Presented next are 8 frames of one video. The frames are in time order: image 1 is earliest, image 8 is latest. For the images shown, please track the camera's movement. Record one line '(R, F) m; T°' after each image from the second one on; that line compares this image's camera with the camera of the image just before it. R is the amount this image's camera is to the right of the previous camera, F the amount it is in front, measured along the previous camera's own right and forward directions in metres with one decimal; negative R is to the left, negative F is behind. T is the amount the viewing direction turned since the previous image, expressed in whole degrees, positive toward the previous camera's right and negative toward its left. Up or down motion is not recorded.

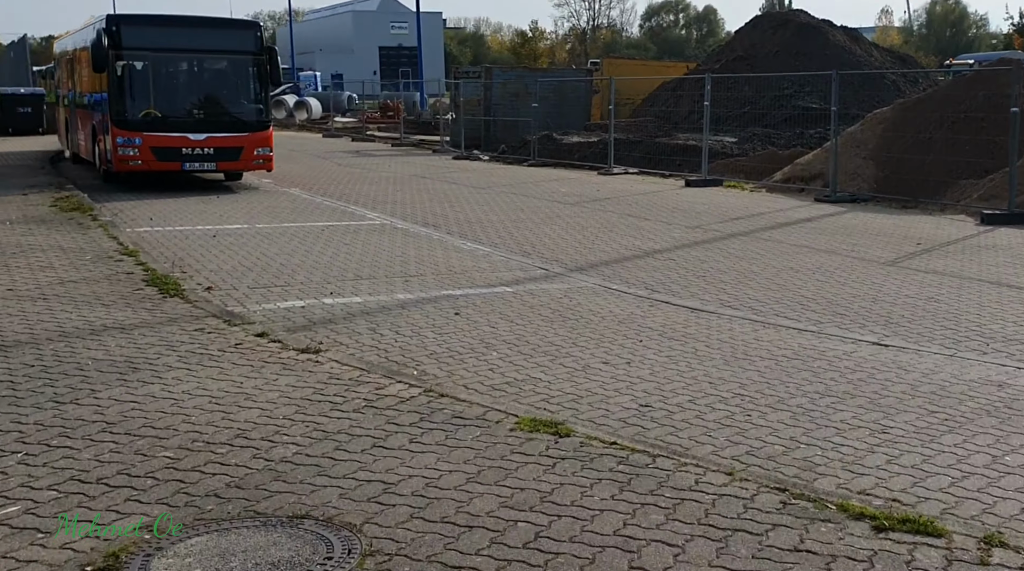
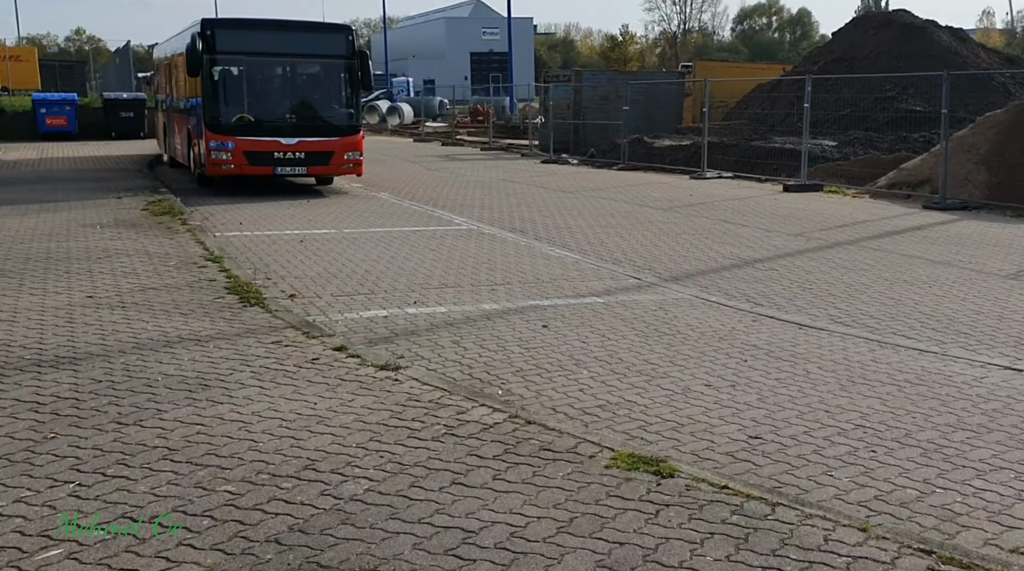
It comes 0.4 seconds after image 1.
(0.0, +0.5) m; -4°
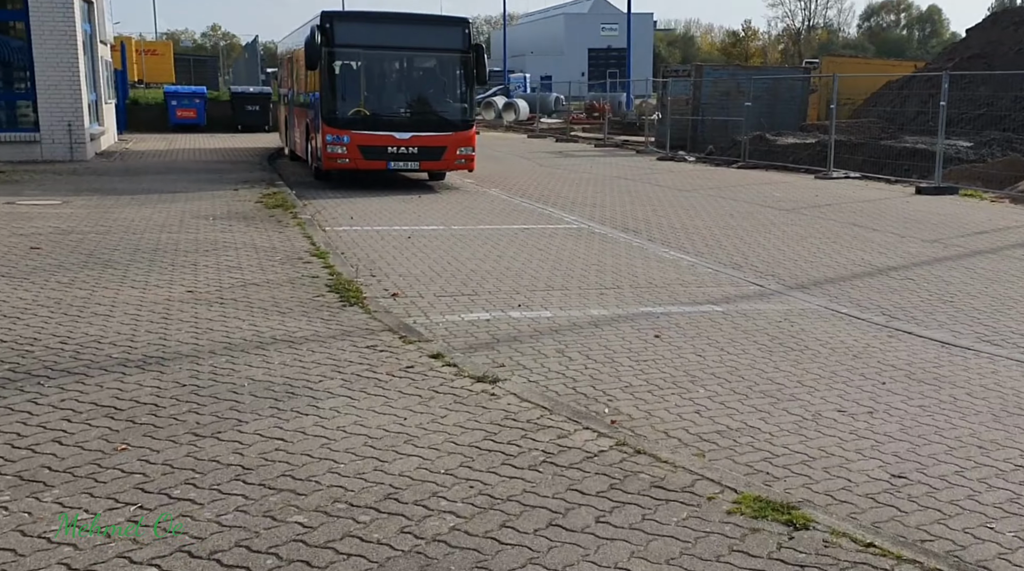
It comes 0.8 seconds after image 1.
(0.0, +0.5) m; -6°
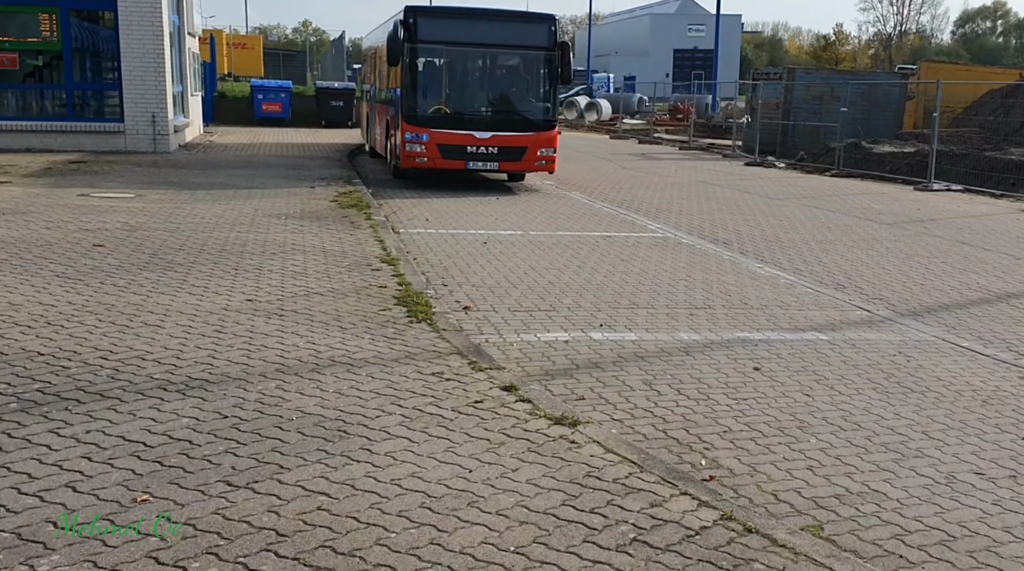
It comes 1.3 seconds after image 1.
(0.0, +0.7) m; -4°
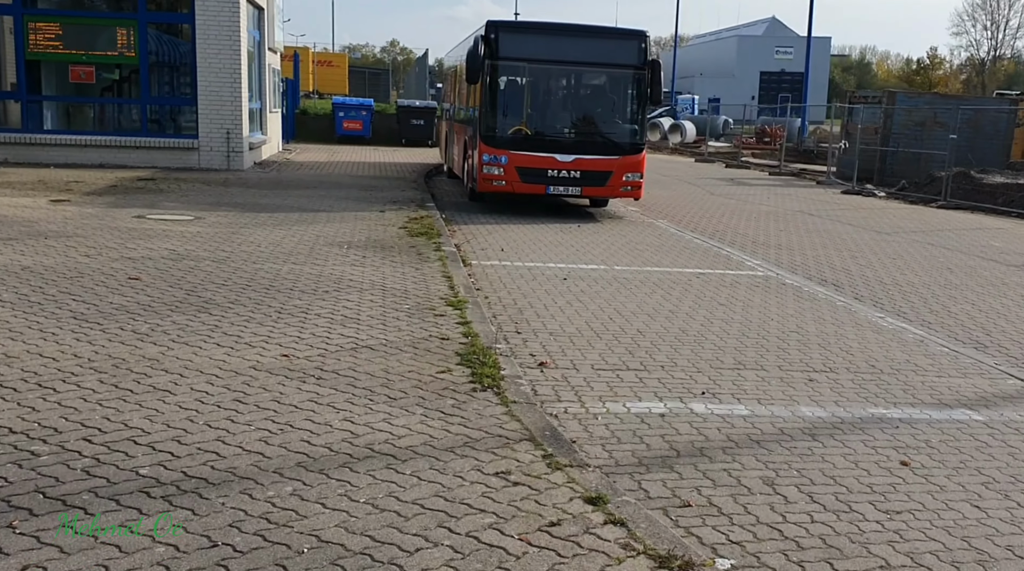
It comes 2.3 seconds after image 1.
(-0.1, +1.3) m; -4°
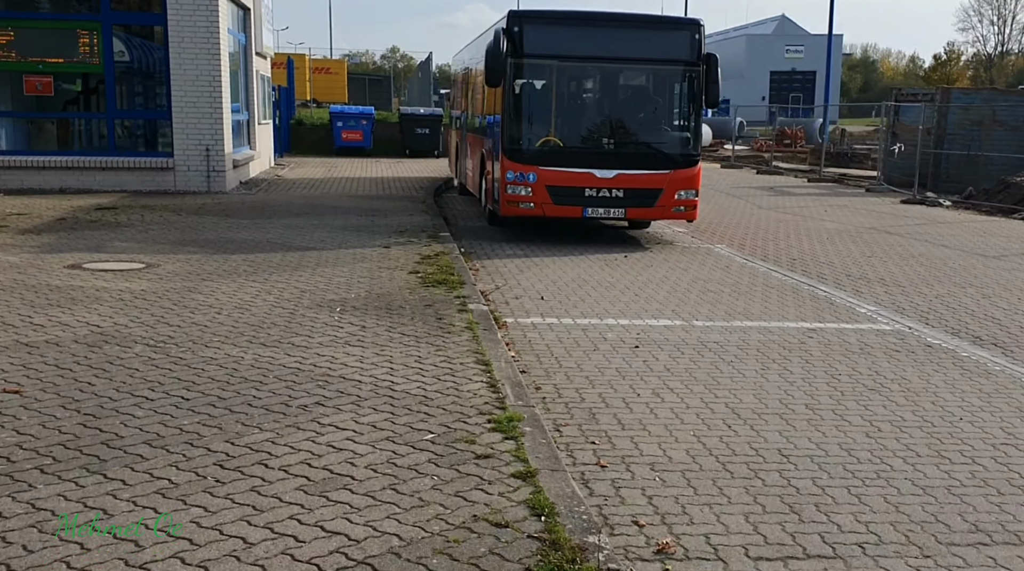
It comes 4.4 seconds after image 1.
(-0.4, +3.1) m; 0°
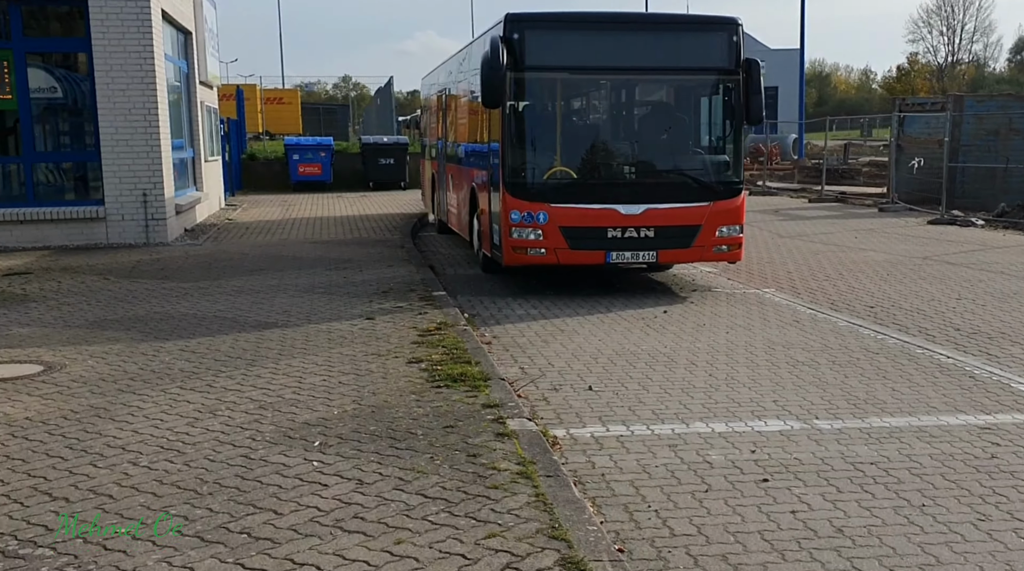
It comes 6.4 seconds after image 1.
(-0.5, +2.9) m; +2°
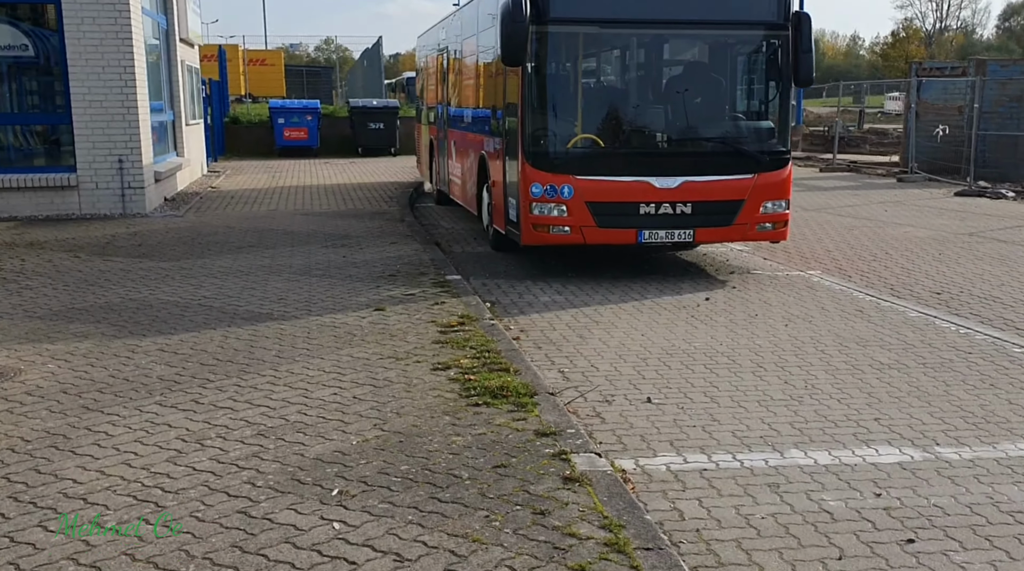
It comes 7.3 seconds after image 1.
(-0.4, +1.4) m; +1°
